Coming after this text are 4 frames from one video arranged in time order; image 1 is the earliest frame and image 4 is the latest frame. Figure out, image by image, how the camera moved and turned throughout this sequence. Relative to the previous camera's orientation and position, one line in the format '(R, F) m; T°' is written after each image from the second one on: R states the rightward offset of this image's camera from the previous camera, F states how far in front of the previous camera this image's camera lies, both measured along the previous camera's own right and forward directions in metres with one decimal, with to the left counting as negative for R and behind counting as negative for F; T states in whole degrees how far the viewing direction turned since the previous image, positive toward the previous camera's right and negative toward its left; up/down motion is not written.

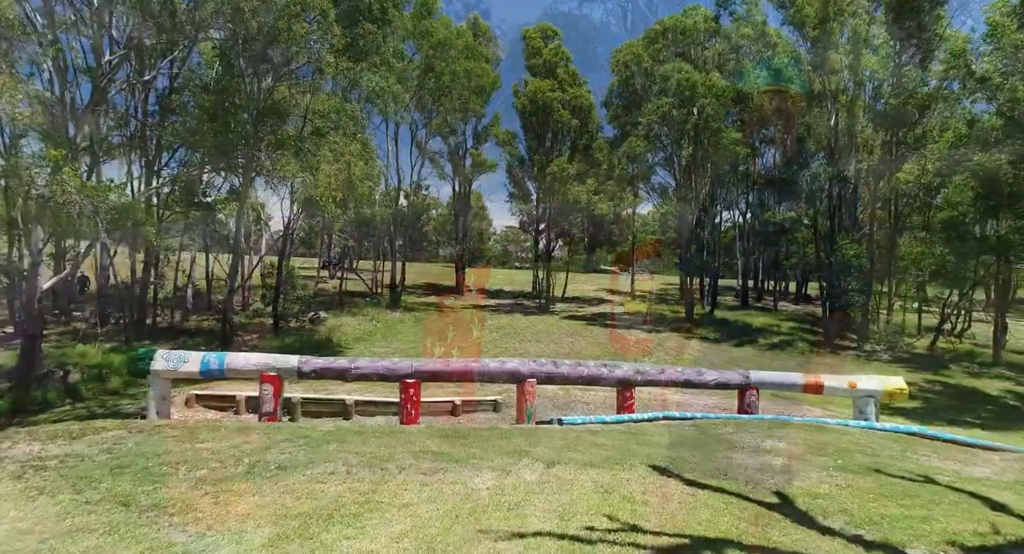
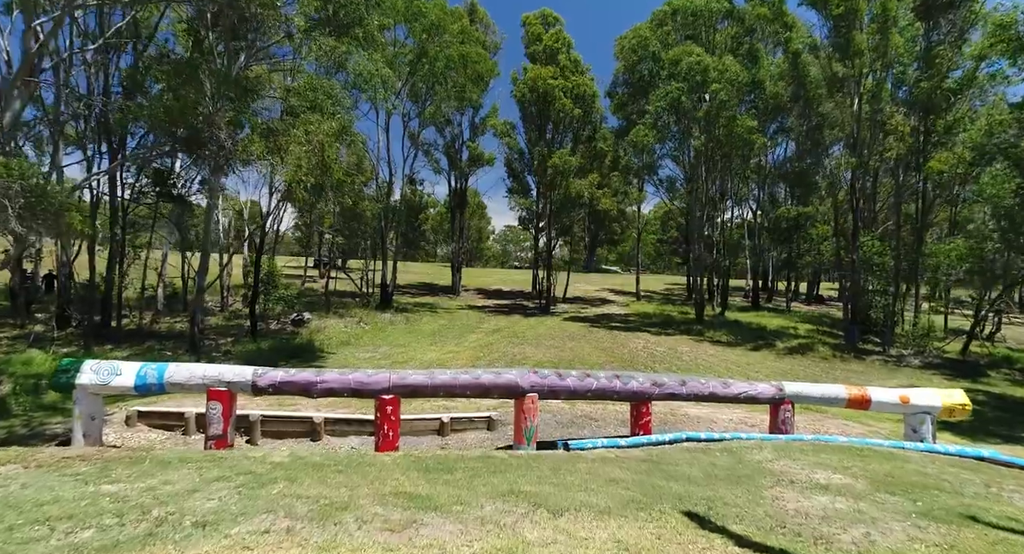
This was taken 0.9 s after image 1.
(0.0, +1.5) m; 0°
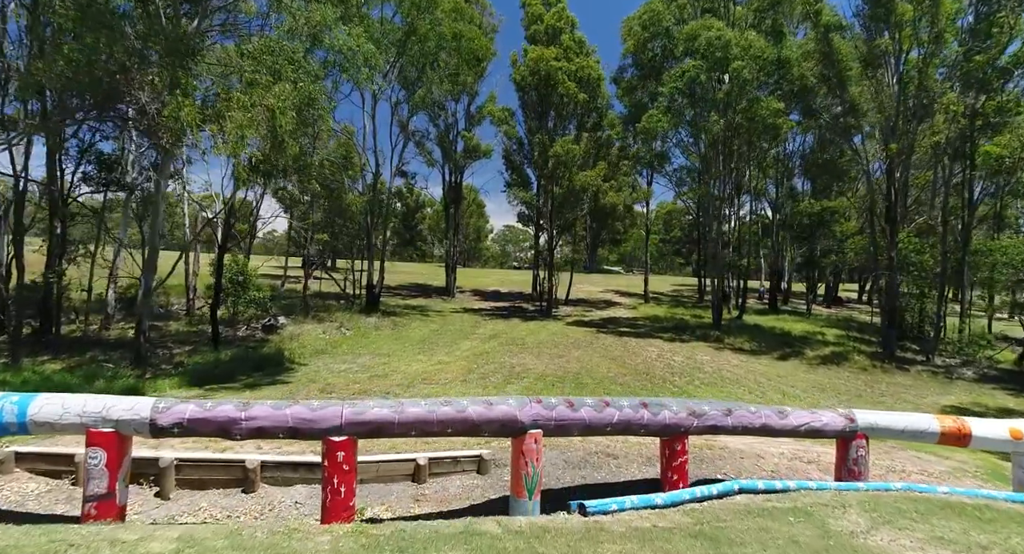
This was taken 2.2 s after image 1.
(0.0, +2.0) m; 0°
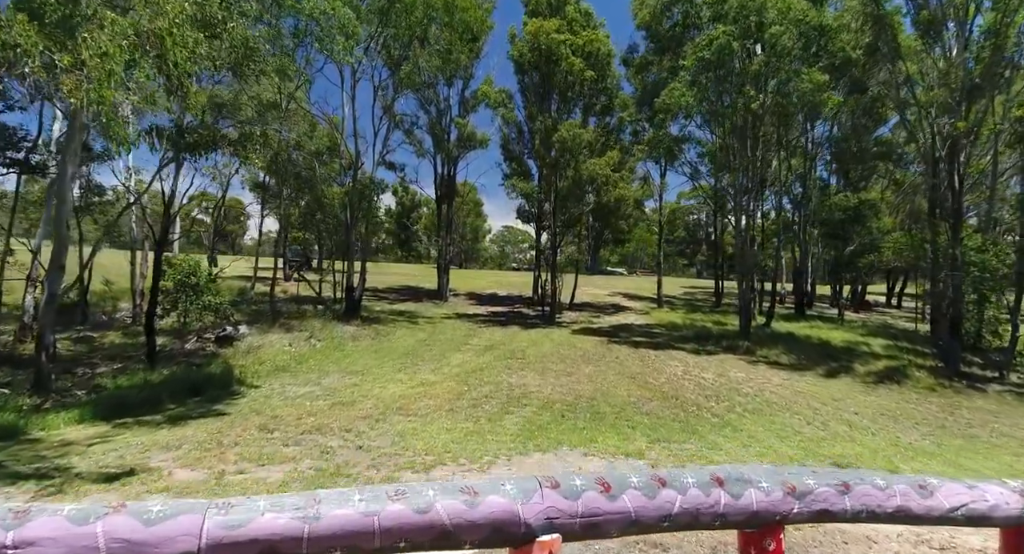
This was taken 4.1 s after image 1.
(0.0, +2.5) m; 0°
